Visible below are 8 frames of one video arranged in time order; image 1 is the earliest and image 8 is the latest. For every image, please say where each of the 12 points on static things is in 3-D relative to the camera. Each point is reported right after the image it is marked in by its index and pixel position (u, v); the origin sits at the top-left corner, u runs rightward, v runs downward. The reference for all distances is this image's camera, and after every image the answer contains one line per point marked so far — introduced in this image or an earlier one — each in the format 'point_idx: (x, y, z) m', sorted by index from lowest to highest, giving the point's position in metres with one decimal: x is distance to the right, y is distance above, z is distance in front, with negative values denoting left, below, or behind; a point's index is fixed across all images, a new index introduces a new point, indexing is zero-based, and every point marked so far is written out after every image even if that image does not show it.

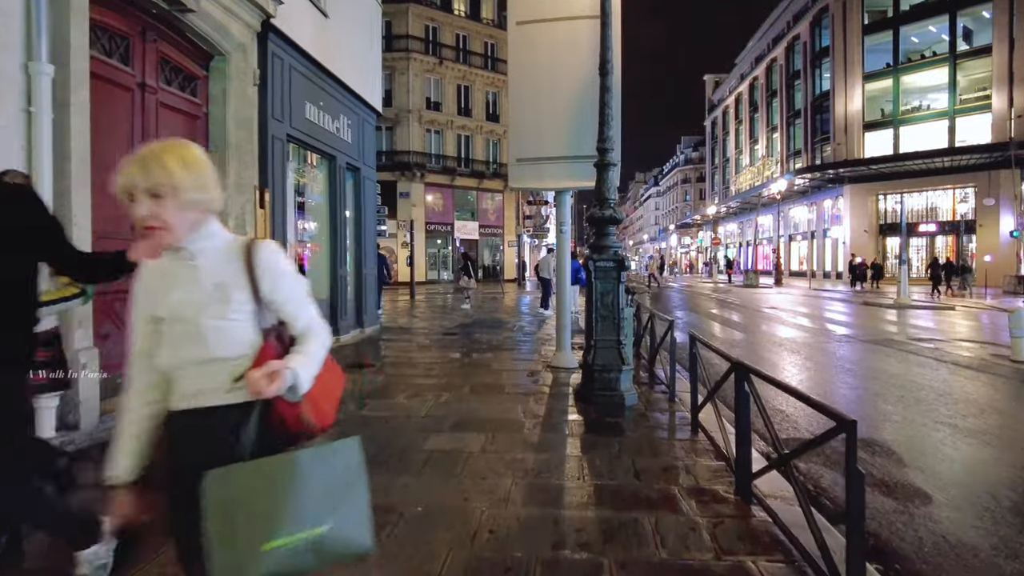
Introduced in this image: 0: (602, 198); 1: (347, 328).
0: (+0.9, +0.9, +6.4) m
1: (-2.7, -0.7, +10.6) m
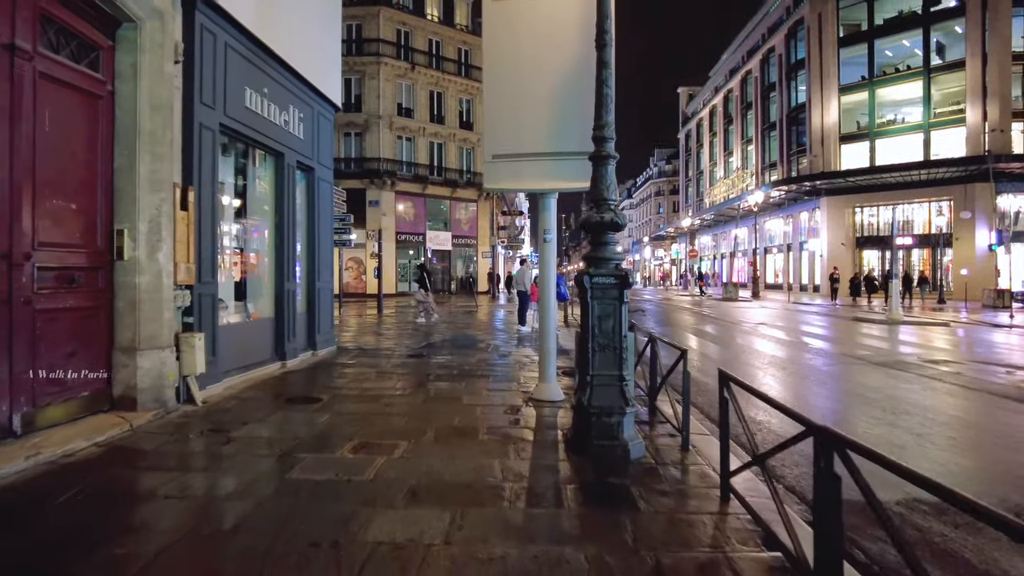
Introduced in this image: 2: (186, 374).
0: (+0.7, +0.7, +5.2) m
1: (-3.1, -0.9, +9.3) m
2: (-3.2, -0.8, +6.3) m
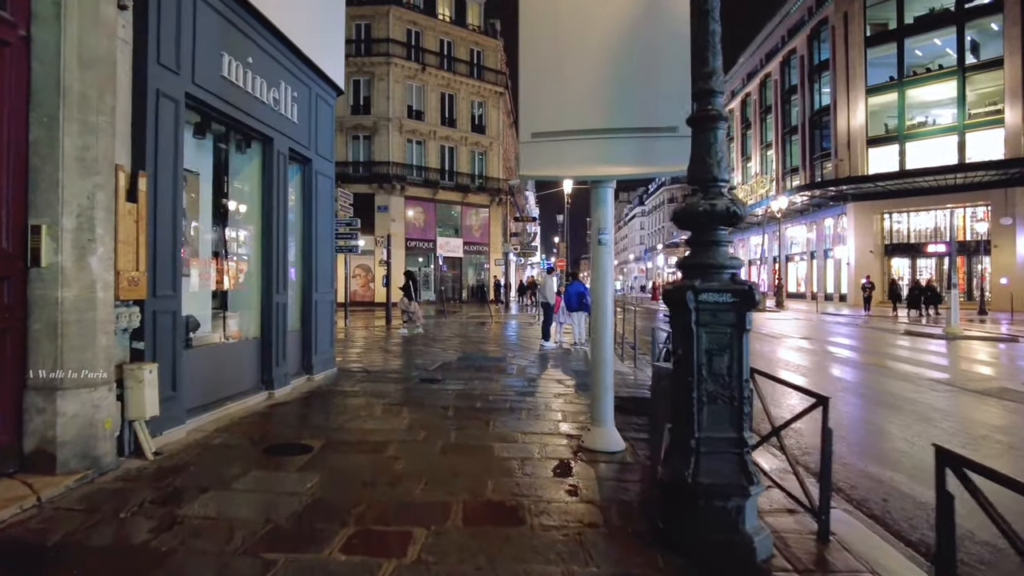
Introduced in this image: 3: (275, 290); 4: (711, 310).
0: (+1.1, +0.6, +3.6) m
1: (-2.7, -1.1, +7.7) m
2: (-2.8, -1.0, +4.8) m
3: (-2.7, 0.0, +7.4) m
4: (+1.1, -0.1, +3.4) m
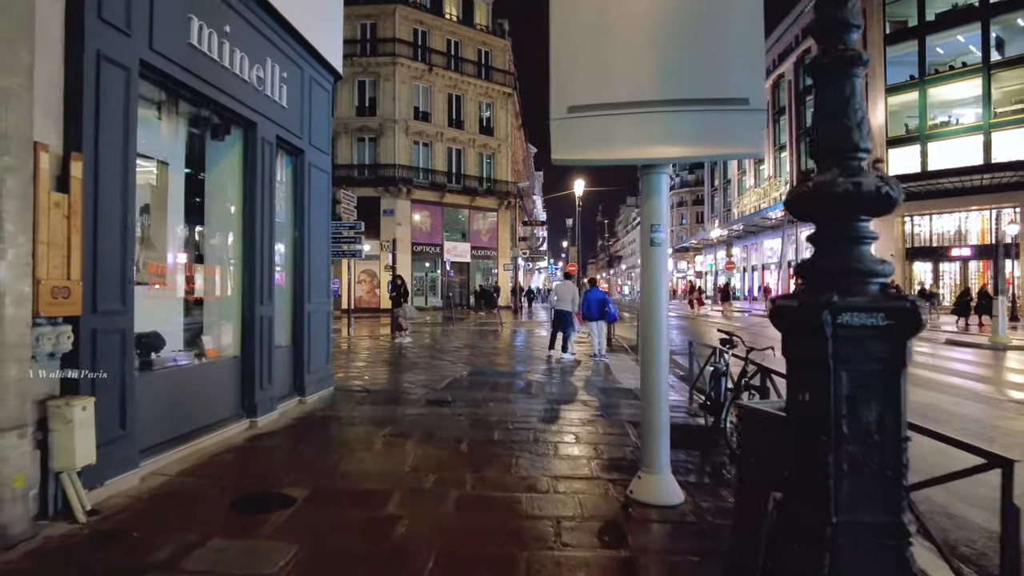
0: (+1.3, +0.5, +2.5) m
1: (-2.5, -1.2, +6.6) m
2: (-2.6, -1.0, +3.7) m
3: (-2.5, -0.1, +6.4) m
4: (+1.2, -0.2, +2.3) m
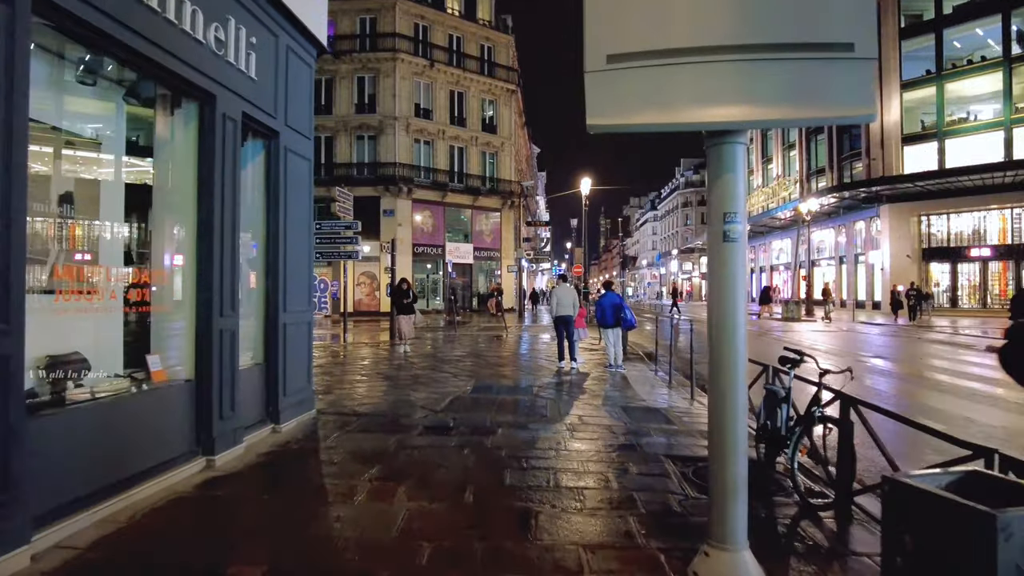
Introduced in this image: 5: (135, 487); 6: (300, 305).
0: (+1.4, +0.5, +1.3) m
1: (-2.3, -1.2, +5.5) m
2: (-2.5, -1.1, +2.6) m
3: (-2.4, -0.2, +5.2) m
4: (+1.4, -0.2, +1.2) m
5: (-2.5, -1.3, +4.4) m
6: (-2.2, -0.2, +6.8) m
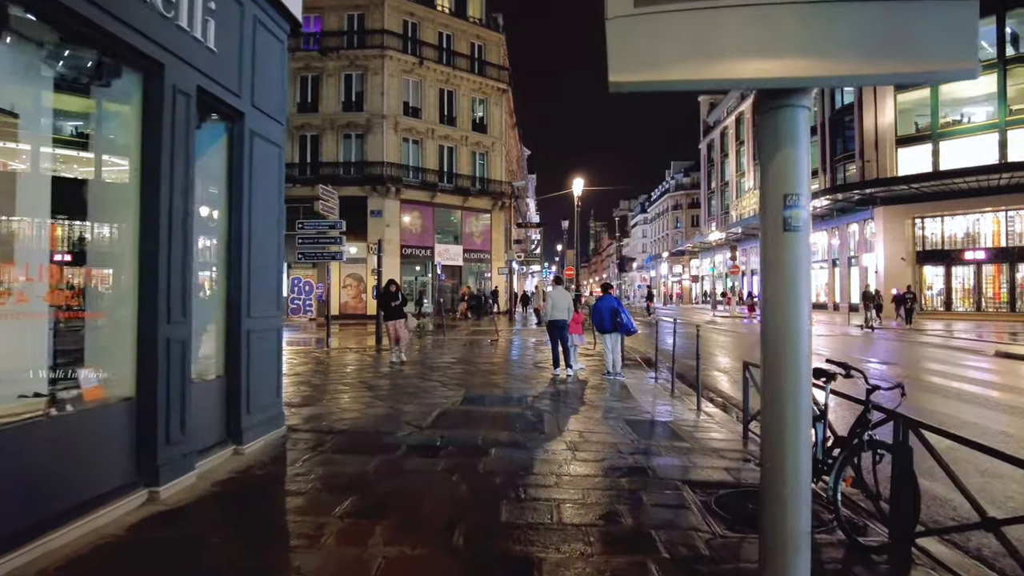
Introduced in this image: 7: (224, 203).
0: (+1.4, +0.5, +0.7) m
1: (-2.4, -1.2, +4.7) m
2: (-2.4, -1.1, +1.8) m
3: (-2.4, -0.2, +4.5) m
4: (+1.4, -0.2, +0.5) m
5: (-2.5, -1.3, +3.6) m
6: (-2.3, -0.2, +6.1) m
7: (-2.4, +0.7, +5.5) m
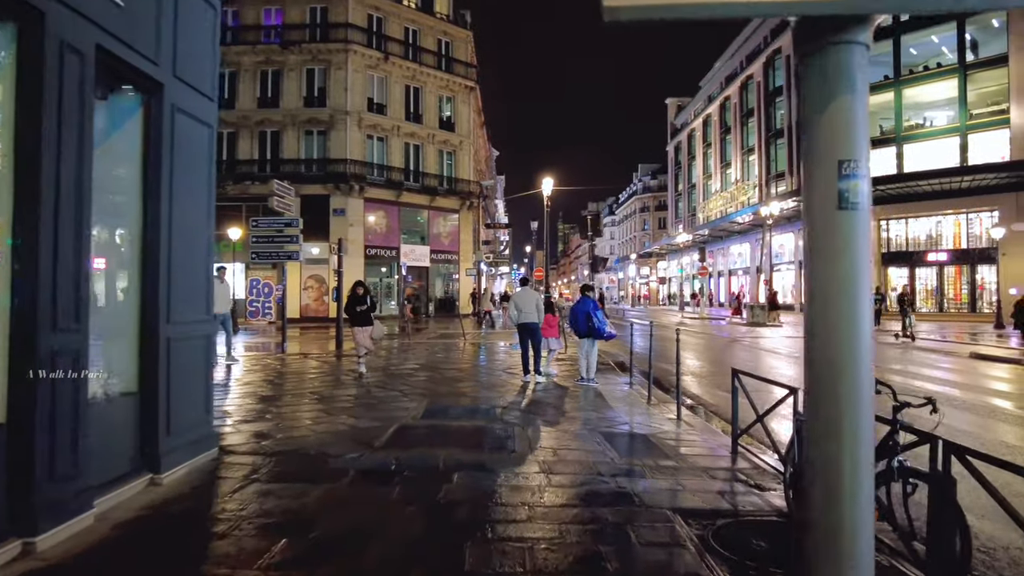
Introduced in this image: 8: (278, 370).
0: (+1.4, +0.5, 0.0) m
1: (-2.6, -1.3, +3.9) m
2: (-2.5, -1.1, +1.0) m
3: (-2.6, -0.2, +3.6) m
4: (+1.4, -0.2, -0.2) m
5: (-2.7, -1.3, +2.8) m
6: (-2.5, -0.2, +5.3) m
7: (-2.7, +0.7, +4.7) m
8: (-4.9, -1.7, +13.4) m
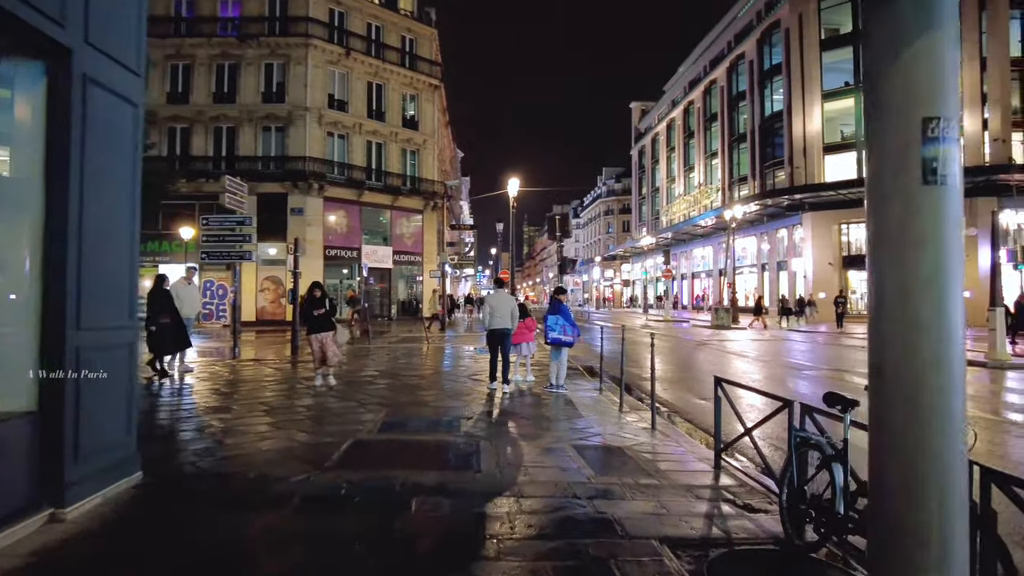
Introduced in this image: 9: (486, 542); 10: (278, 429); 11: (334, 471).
0: (+1.4, +0.5, -0.5) m
1: (-2.7, -1.3, +3.2) m
2: (-2.5, -1.1, +0.3) m
3: (-2.7, -0.2, +3.0) m
4: (+1.4, -0.2, -0.6) m
5: (-2.8, -1.3, +2.1) m
6: (-2.8, -0.2, +4.6) m
7: (-2.9, +0.7, +4.0) m
8: (-5.5, -1.7, +12.6) m
9: (-0.1, -1.5, +3.9) m
10: (-2.6, -1.5, +7.2) m
11: (-1.4, -1.5, +5.3) m
